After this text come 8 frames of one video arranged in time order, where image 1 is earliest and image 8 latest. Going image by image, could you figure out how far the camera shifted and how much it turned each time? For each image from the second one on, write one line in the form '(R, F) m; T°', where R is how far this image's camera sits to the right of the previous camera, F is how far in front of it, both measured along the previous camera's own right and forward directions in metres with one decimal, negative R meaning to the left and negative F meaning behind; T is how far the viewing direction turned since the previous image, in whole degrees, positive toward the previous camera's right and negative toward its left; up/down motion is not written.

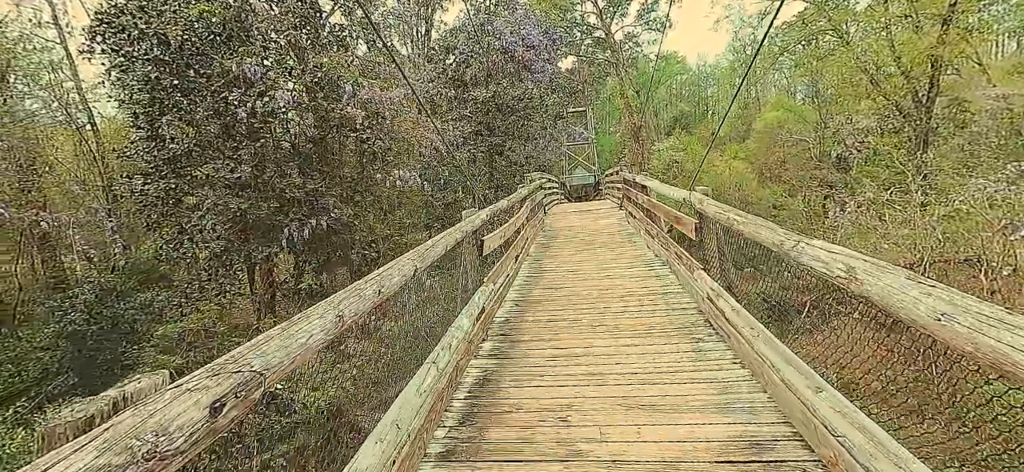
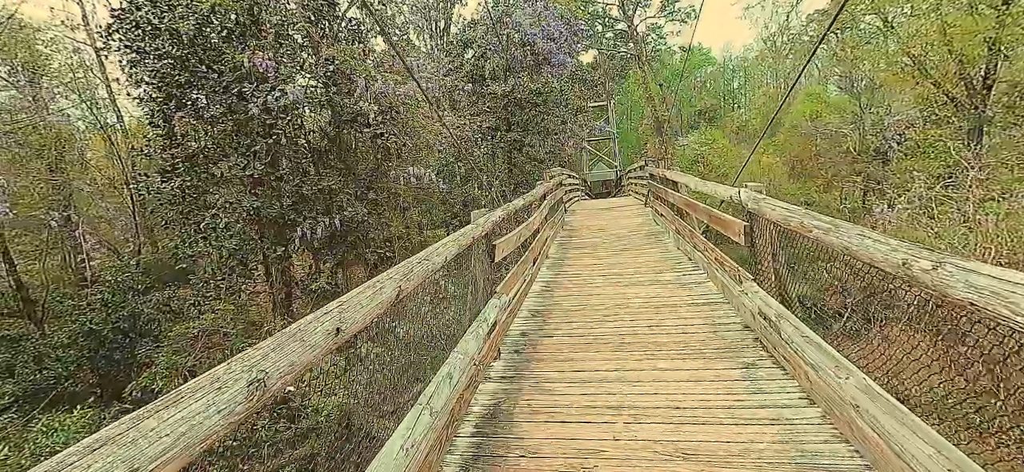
(0.0, +0.2) m; -3°
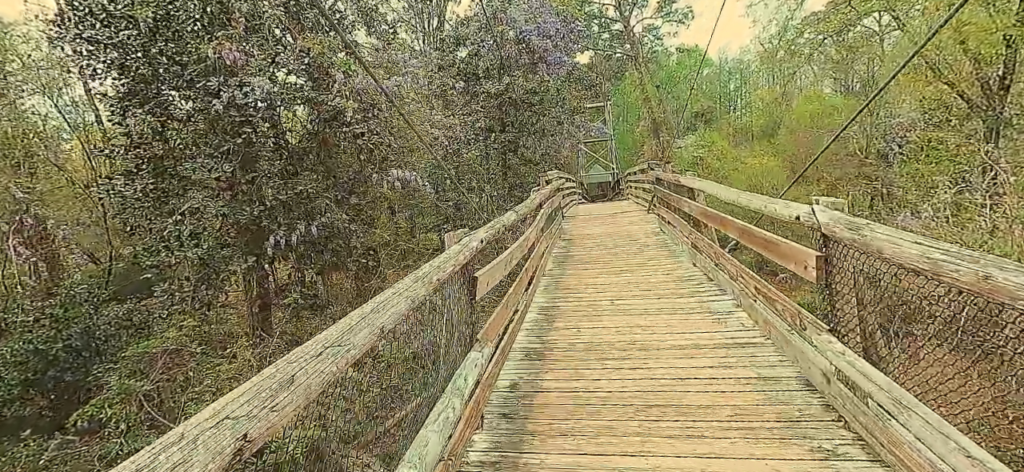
(0.0, +0.4) m; +1°
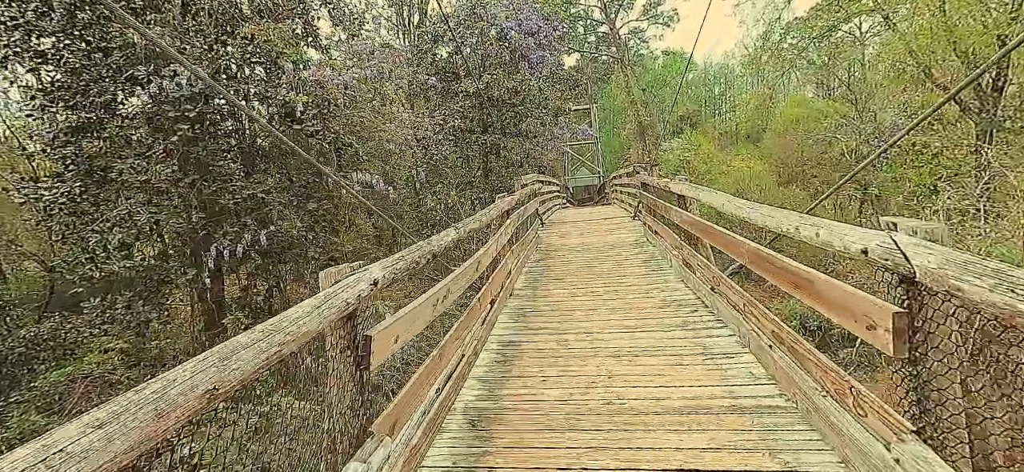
(+0.2, +0.4) m; +2°
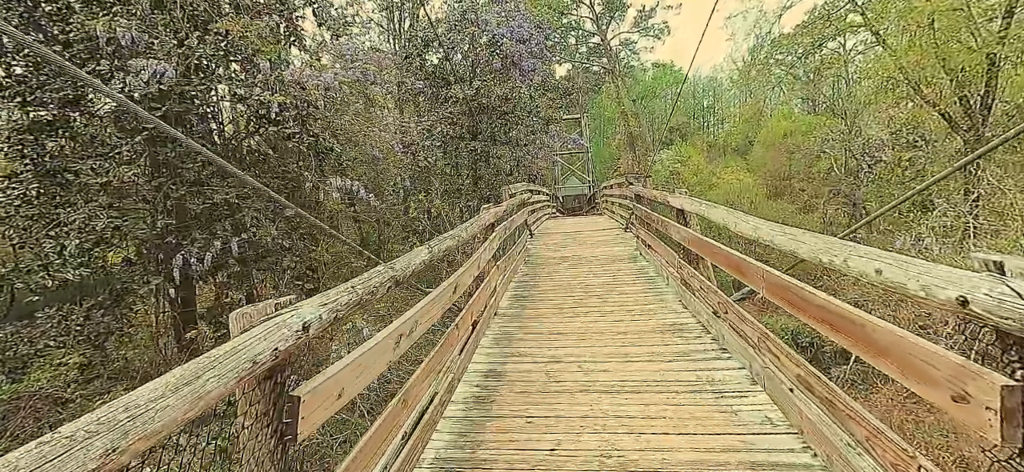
(0.0, +0.2) m; +1°
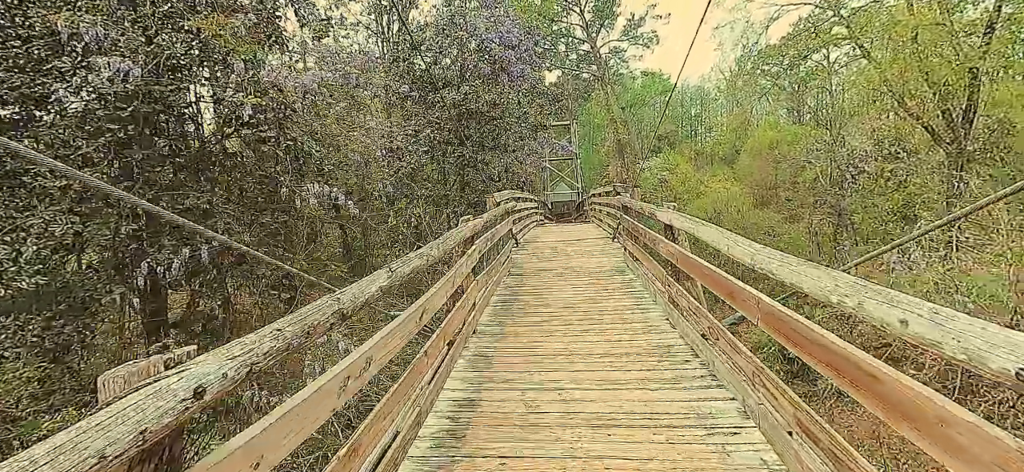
(0.0, +0.1) m; +1°
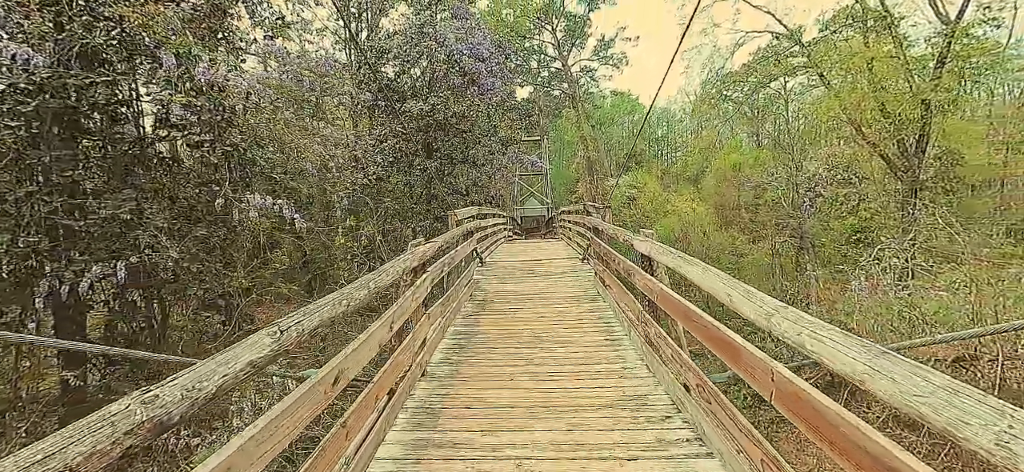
(+0.1, +0.3) m; +4°
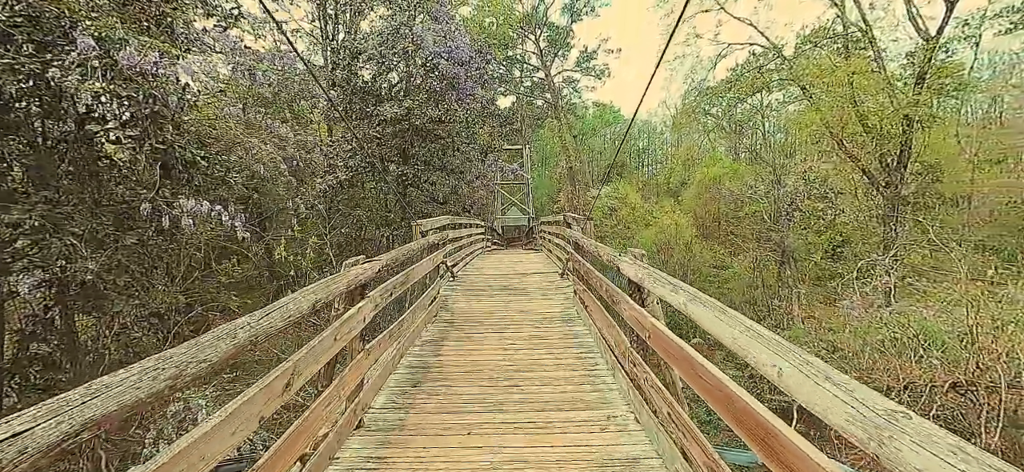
(+0.1, +0.3) m; +2°
